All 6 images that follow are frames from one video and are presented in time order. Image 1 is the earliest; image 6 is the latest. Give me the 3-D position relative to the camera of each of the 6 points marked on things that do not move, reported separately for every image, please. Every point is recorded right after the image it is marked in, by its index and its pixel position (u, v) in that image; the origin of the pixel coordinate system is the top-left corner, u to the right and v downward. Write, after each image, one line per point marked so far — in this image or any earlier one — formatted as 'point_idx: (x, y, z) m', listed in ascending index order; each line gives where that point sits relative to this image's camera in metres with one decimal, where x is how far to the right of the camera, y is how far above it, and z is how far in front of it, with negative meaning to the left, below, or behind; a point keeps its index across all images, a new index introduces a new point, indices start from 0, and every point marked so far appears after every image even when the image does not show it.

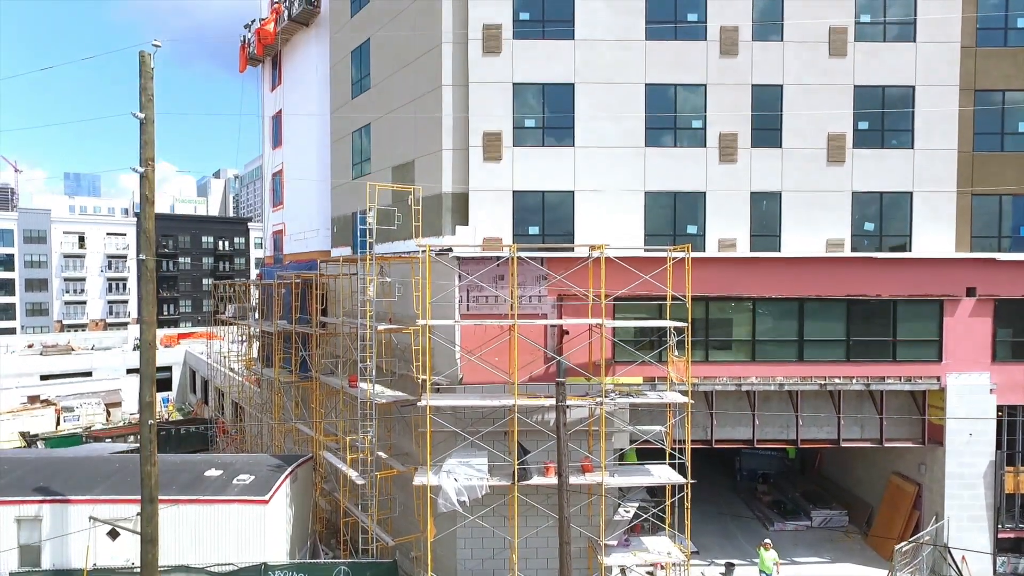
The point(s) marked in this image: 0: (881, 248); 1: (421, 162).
0: (+10.0, +1.1, +16.3) m
1: (-2.7, +3.6, +17.4) m
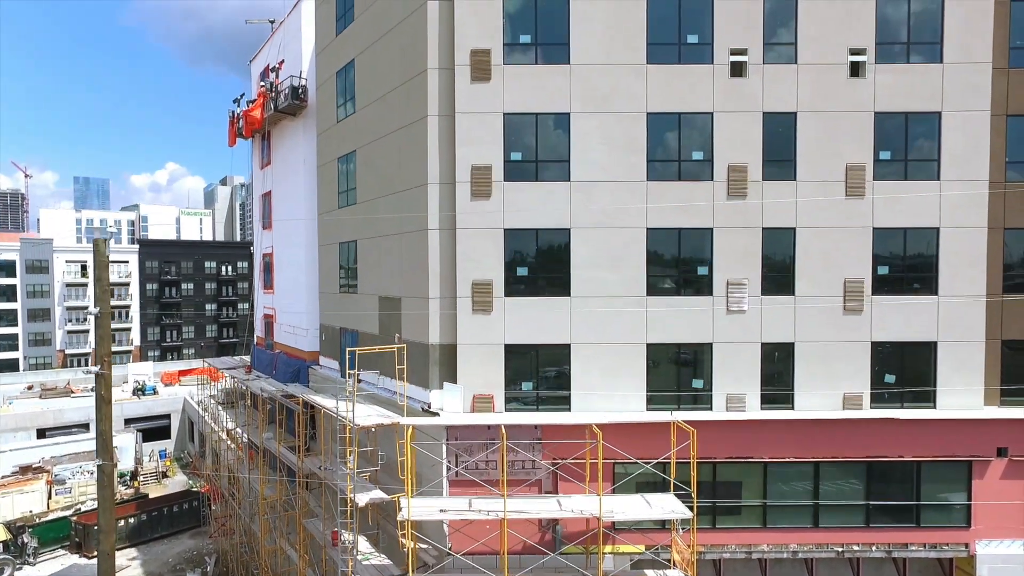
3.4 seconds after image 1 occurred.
0: (+9.8, -2.9, +15.1) m
1: (-2.9, -0.4, +16.3) m
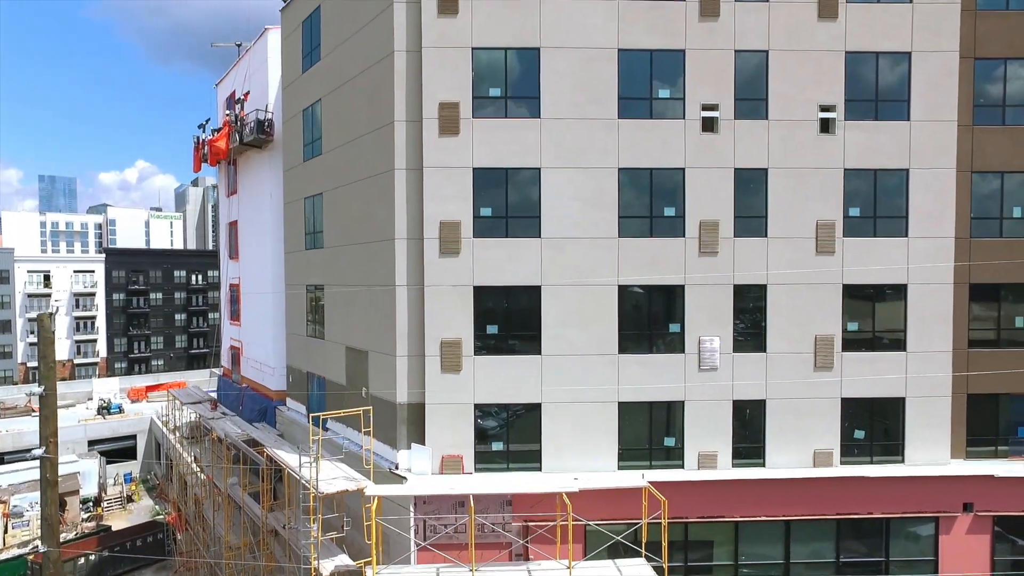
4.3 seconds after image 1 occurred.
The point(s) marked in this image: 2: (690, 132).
0: (+9.1, -4.3, +15.1) m
1: (-3.6, -1.9, +15.9) m
2: (+4.4, +3.8, +14.8) m
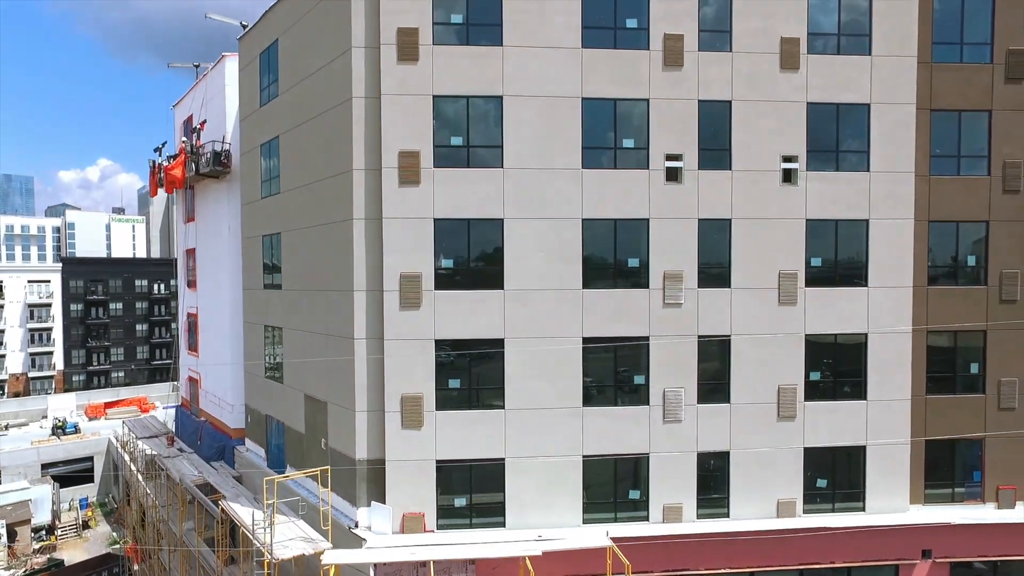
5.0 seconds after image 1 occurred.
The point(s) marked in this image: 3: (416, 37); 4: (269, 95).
0: (+8.2, -5.5, +15.2) m
1: (-4.6, -3.2, +15.4) m
2: (+3.5, +2.6, +14.6) m
3: (-2.3, +5.9, +14.1) m
4: (-7.6, +6.0, +18.6) m
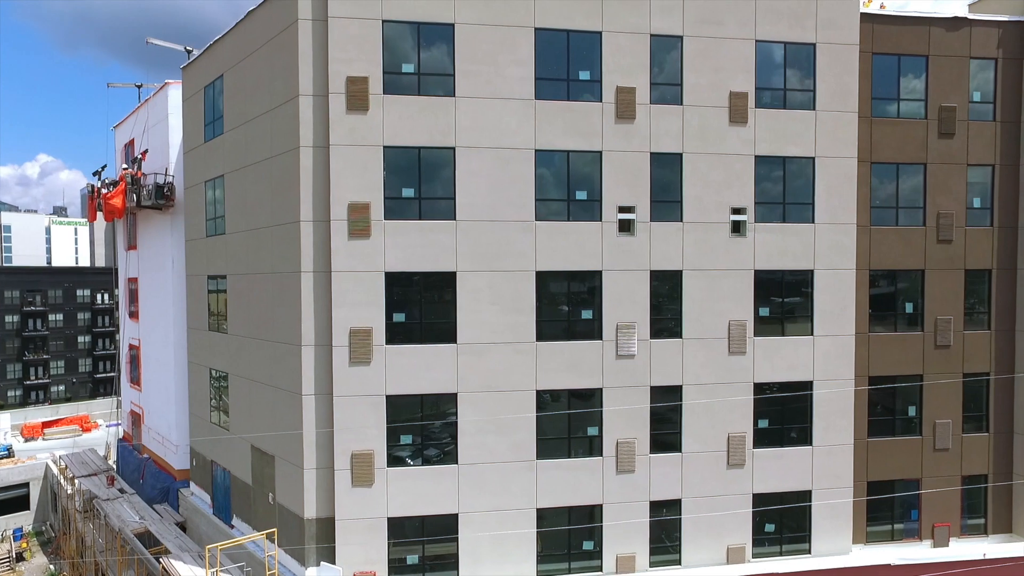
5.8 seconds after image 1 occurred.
0: (+7.0, -6.8, +15.6) m
1: (-5.8, -4.4, +15.0) m
2: (+2.3, +1.3, +14.7) m
3: (-3.4, +4.7, +13.8) m
4: (-9.0, +4.7, +18.0) m
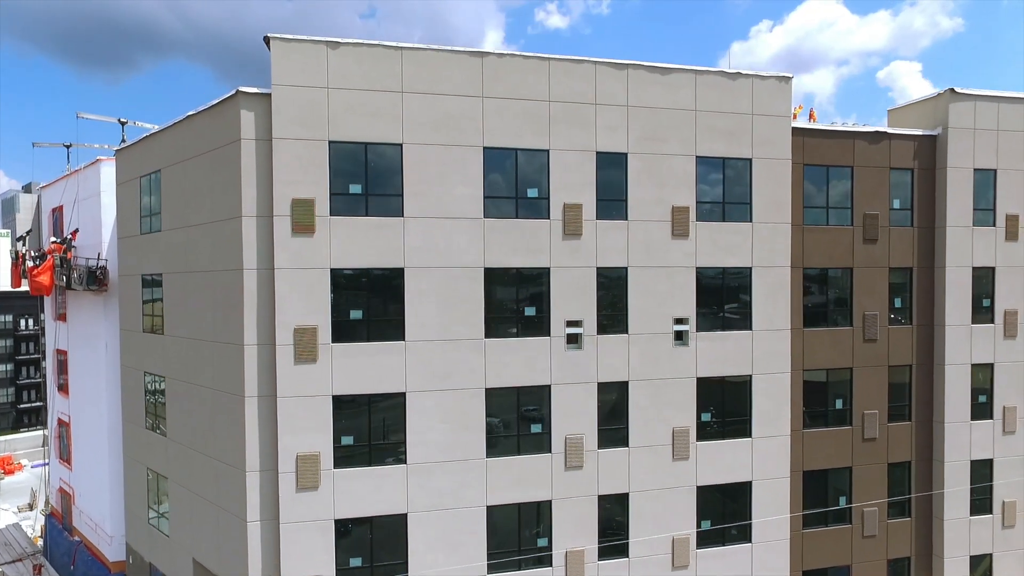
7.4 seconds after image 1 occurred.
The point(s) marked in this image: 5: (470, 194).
0: (+5.7, -9.6, +16.2) m
1: (-7.0, -7.3, +14.6) m
2: (+1.1, -1.5, +15.0) m
3: (-4.6, +1.8, +13.7) m
4: (-10.5, +1.8, +17.3) m
5: (-1.0, +2.3, +14.5) m
